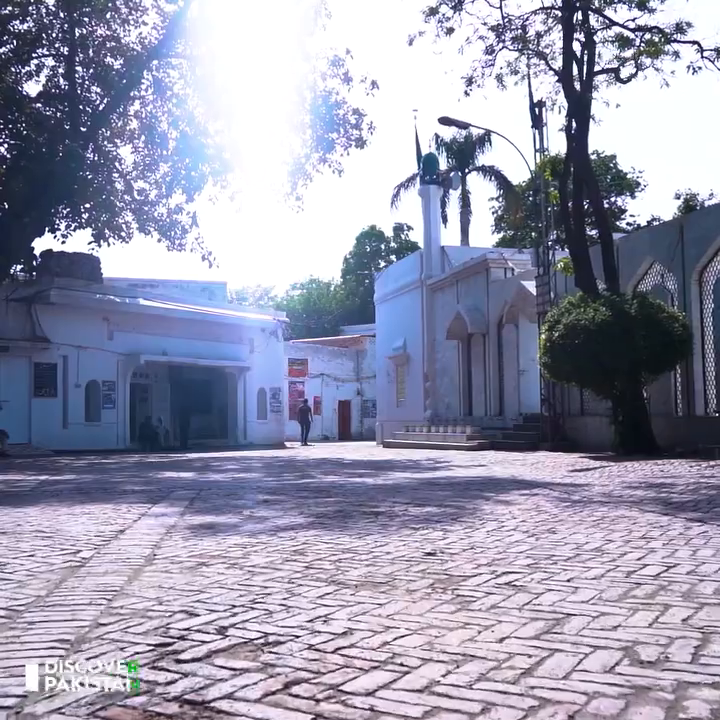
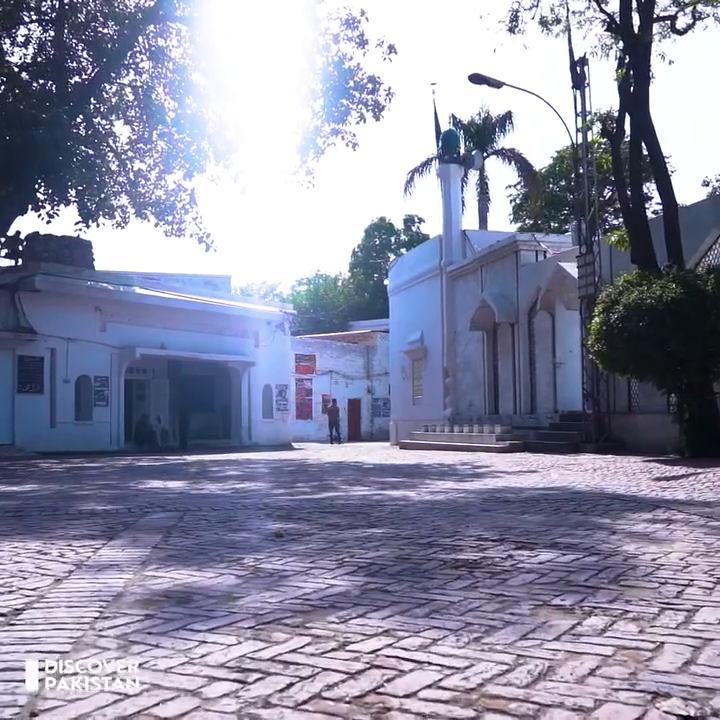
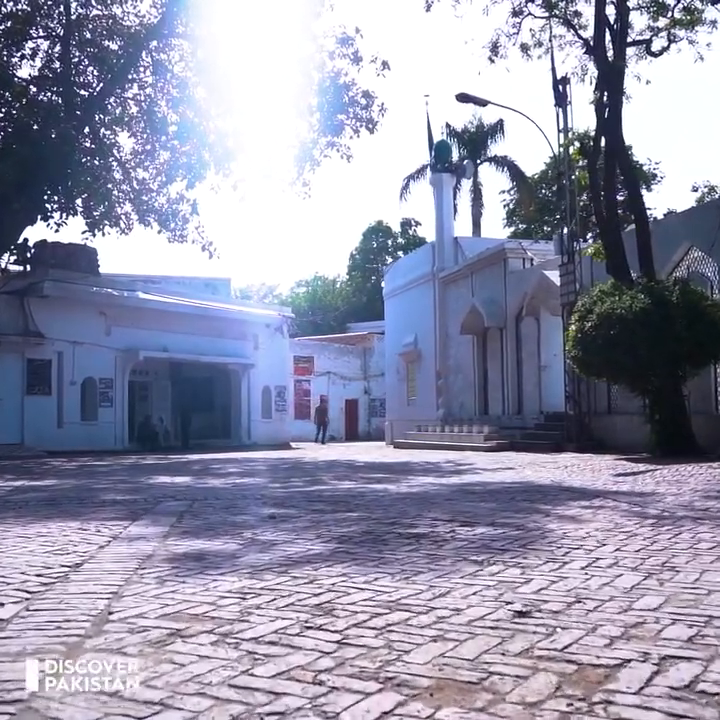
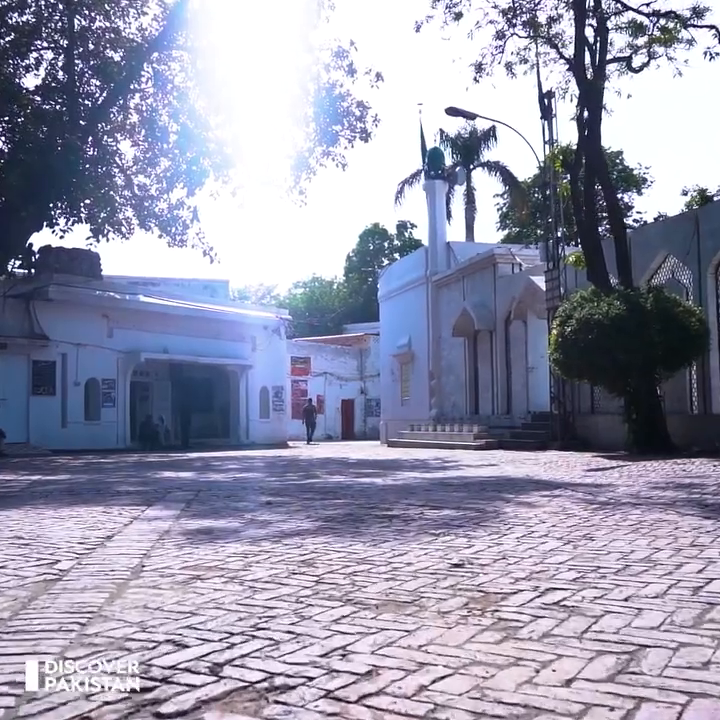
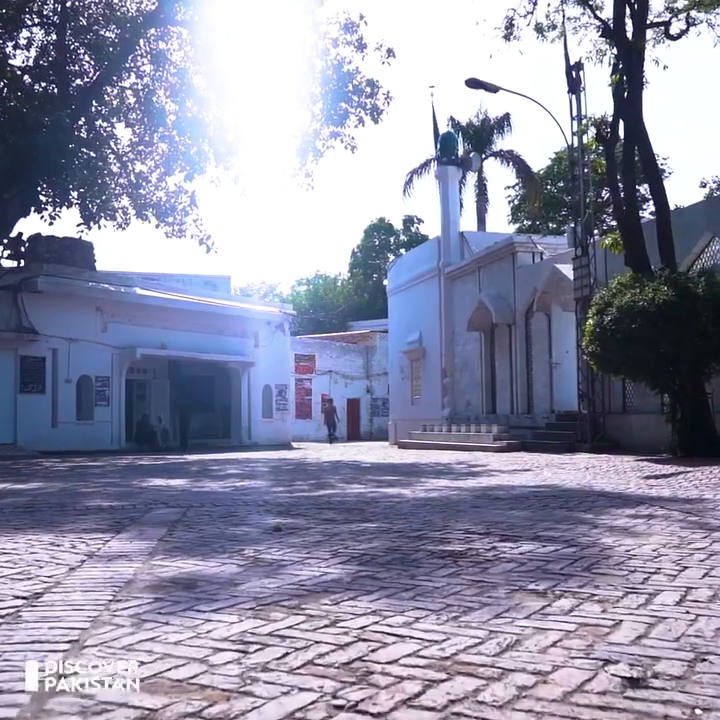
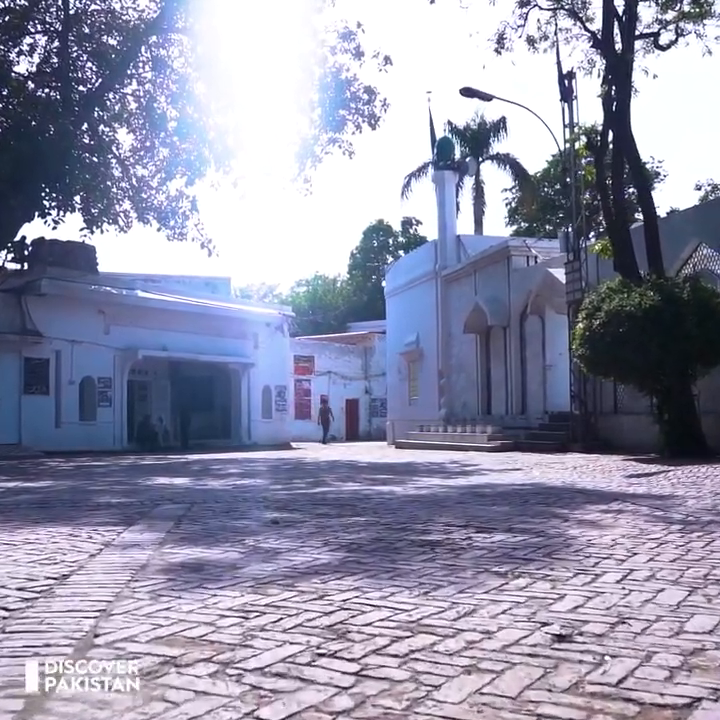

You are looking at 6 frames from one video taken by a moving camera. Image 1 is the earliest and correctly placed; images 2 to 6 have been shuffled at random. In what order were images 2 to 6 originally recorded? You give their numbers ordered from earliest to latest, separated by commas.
4, 3, 6, 5, 2
